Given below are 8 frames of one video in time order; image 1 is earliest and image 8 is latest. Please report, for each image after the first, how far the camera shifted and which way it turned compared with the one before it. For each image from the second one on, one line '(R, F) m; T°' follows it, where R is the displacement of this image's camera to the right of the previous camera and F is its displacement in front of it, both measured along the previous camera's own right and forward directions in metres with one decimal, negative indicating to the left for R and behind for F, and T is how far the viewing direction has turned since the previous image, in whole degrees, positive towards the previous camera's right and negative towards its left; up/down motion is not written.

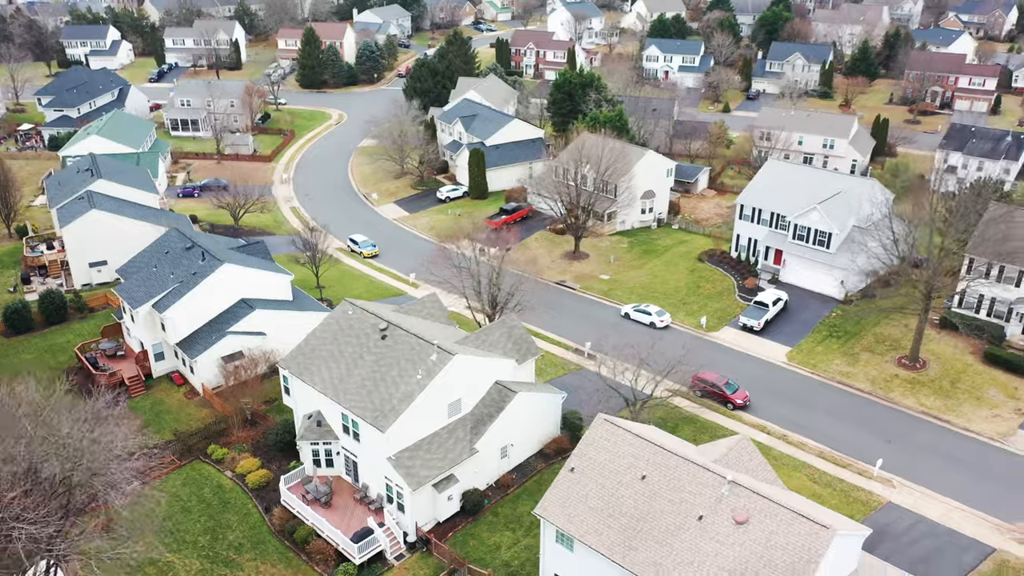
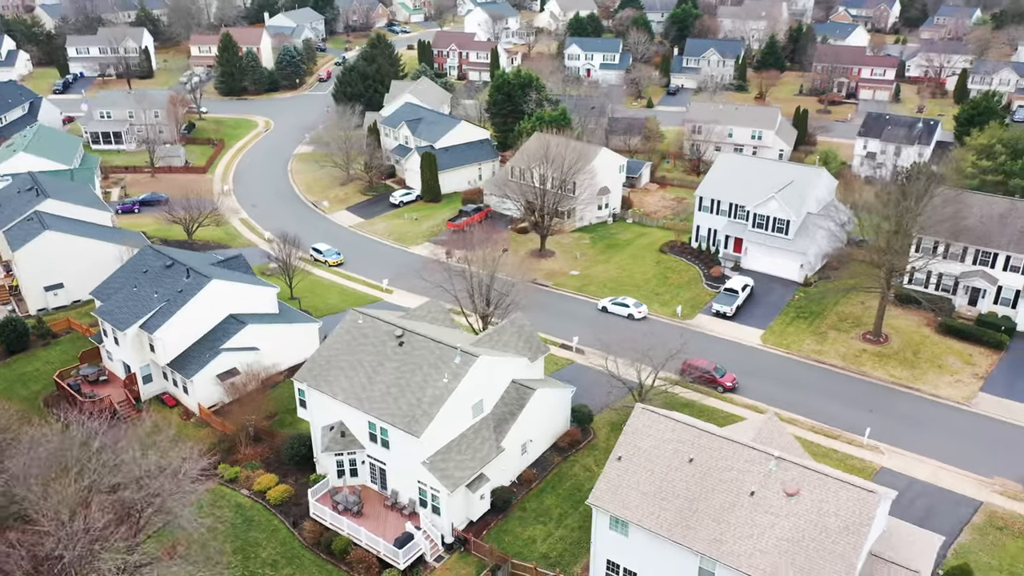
(-4.1, -0.5) m; +6°
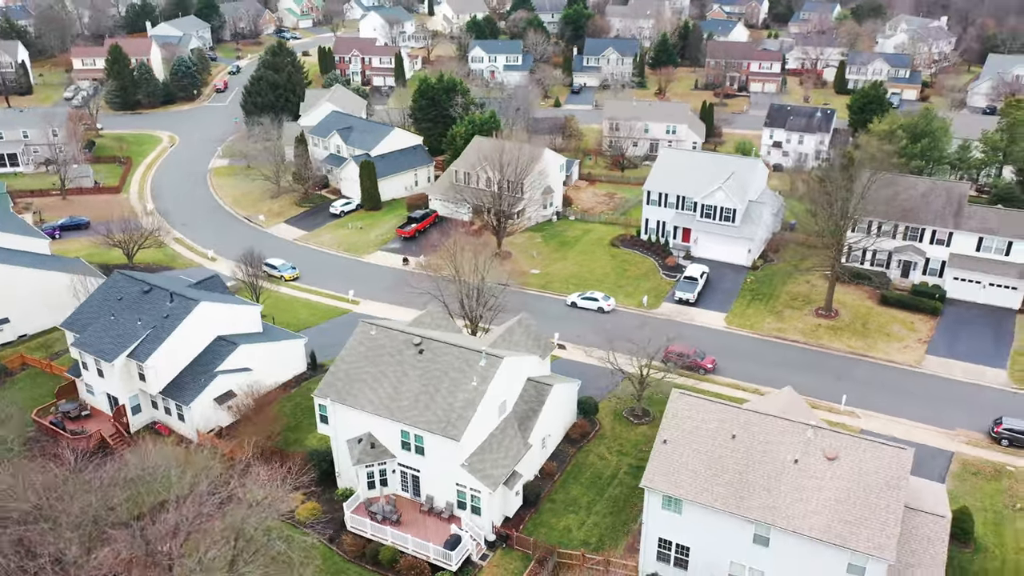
(-5.1, -0.6) m; +8°
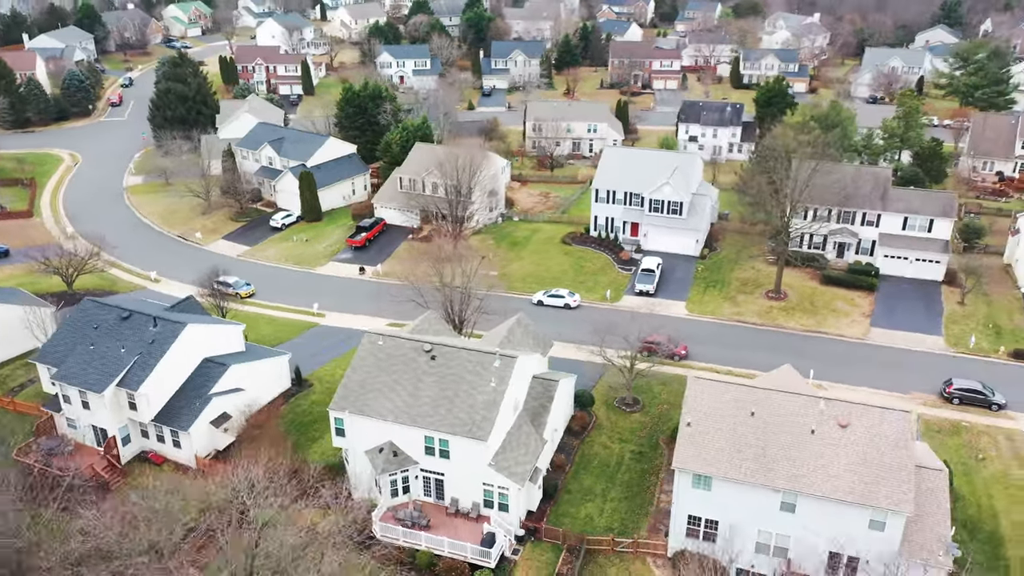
(-4.5, -0.6) m; +8°
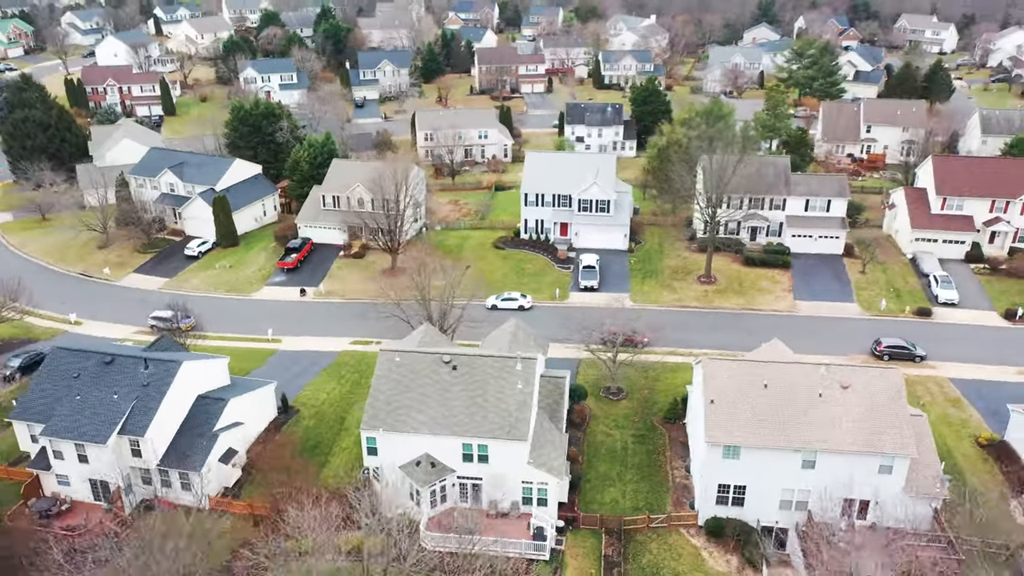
(-6.9, -0.7) m; +11°
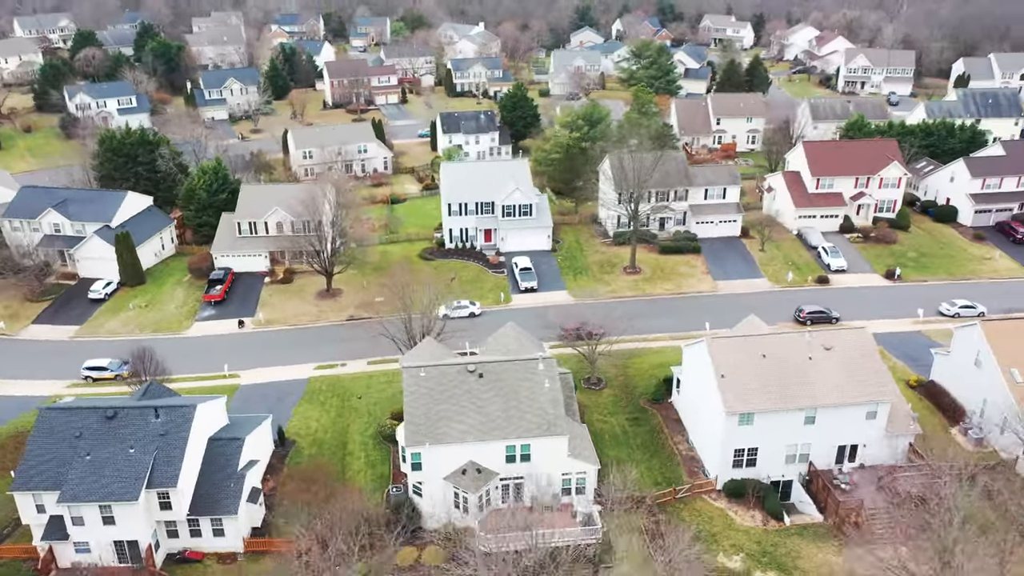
(-8.1, -0.7) m; +13°
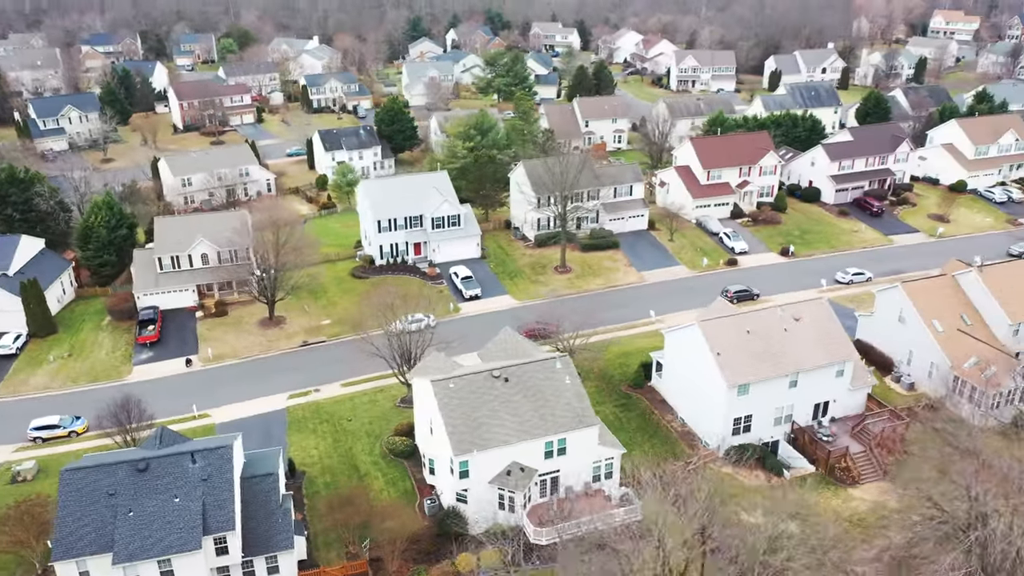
(-8.3, -0.7) m; +12°
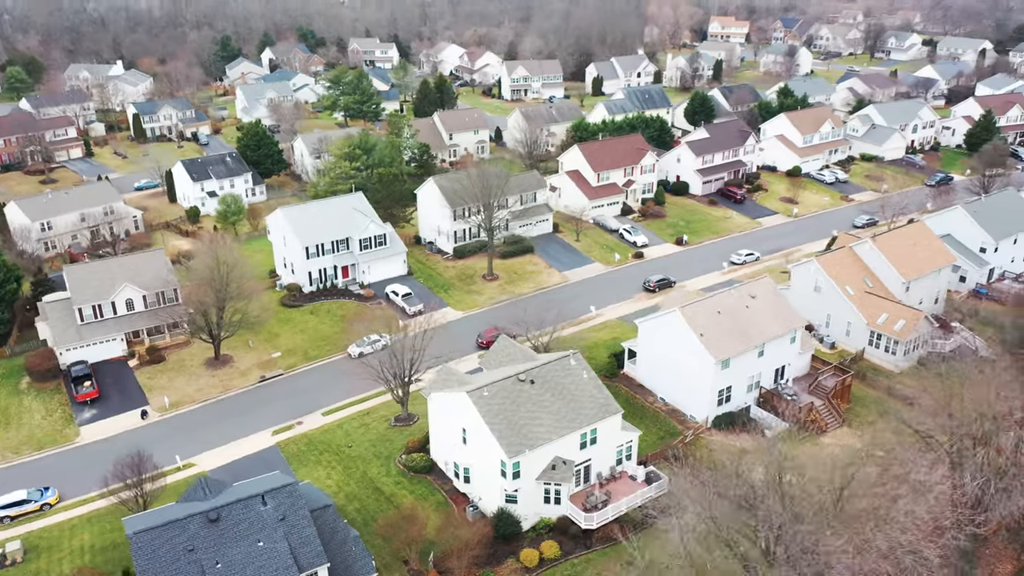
(-9.6, -0.8) m; +14°
